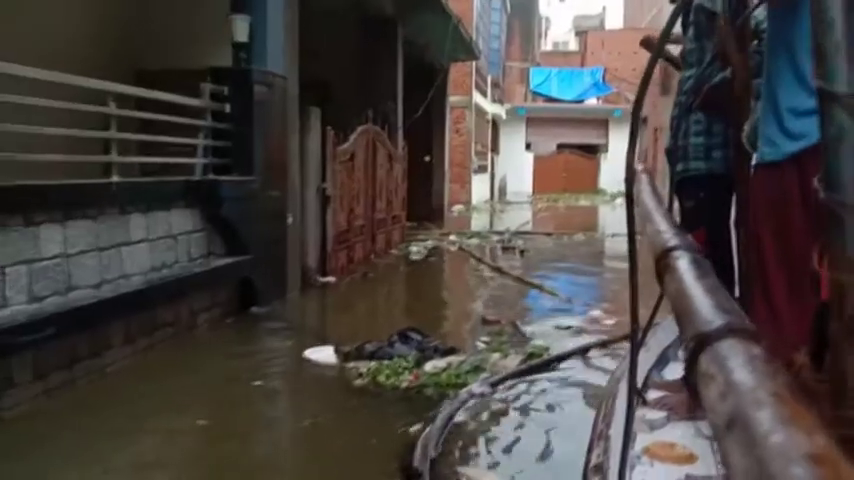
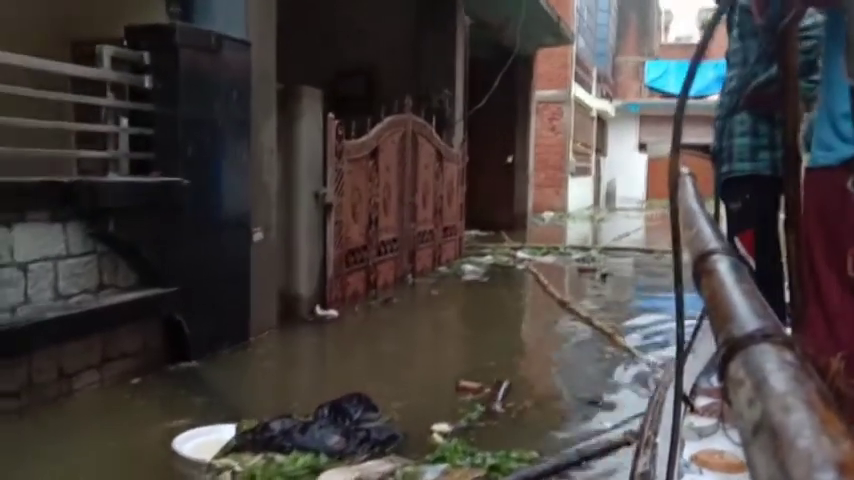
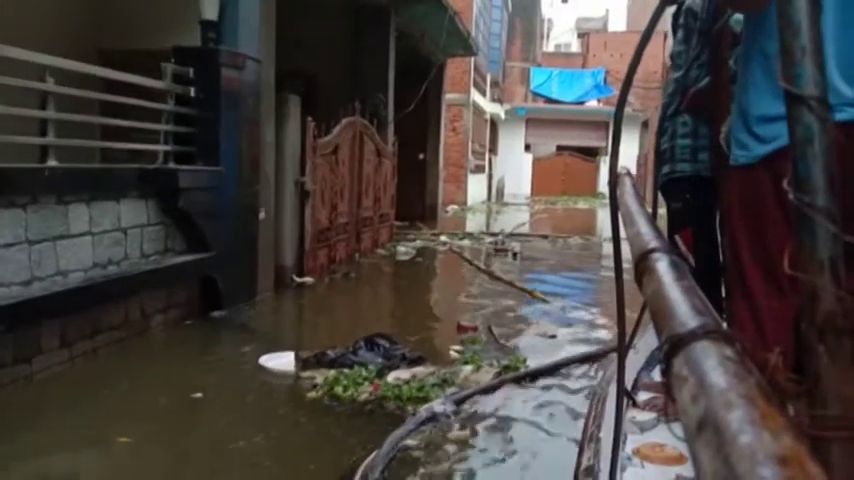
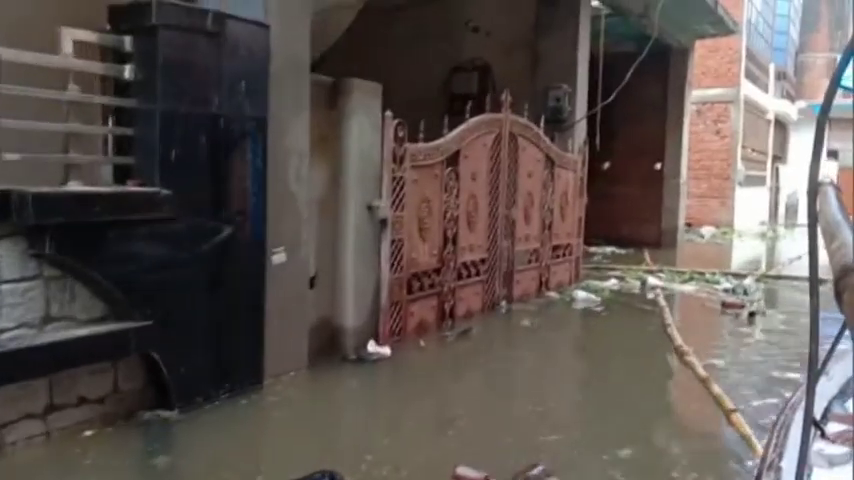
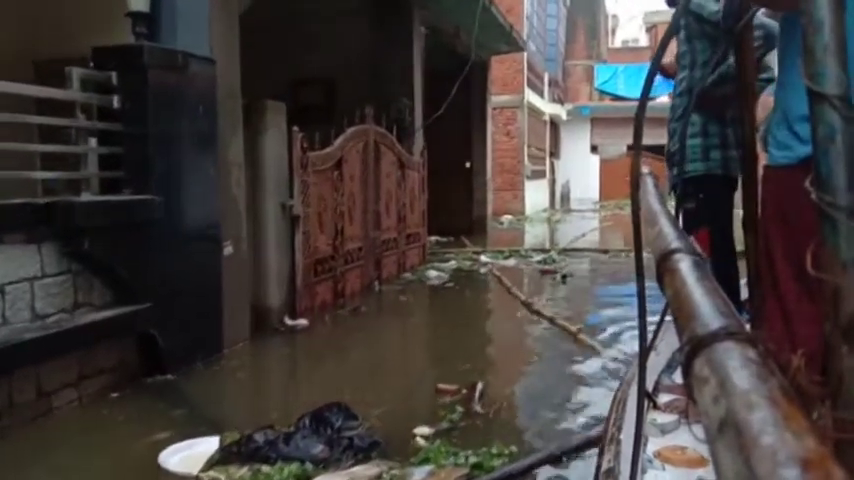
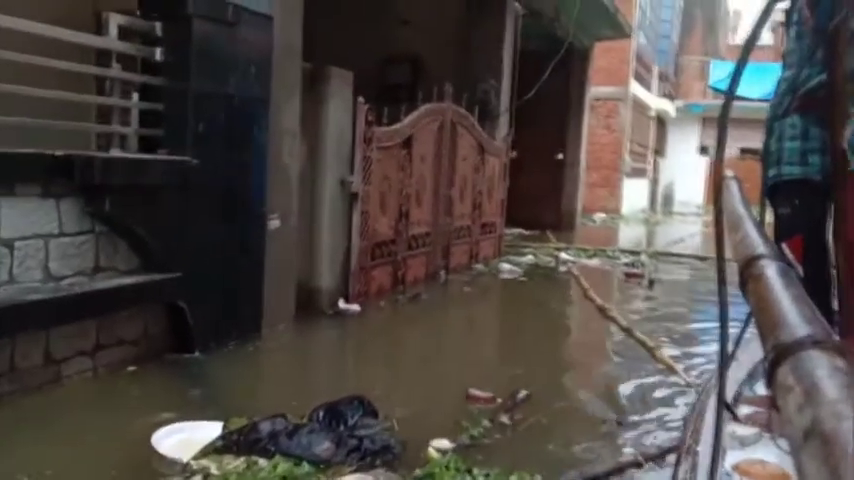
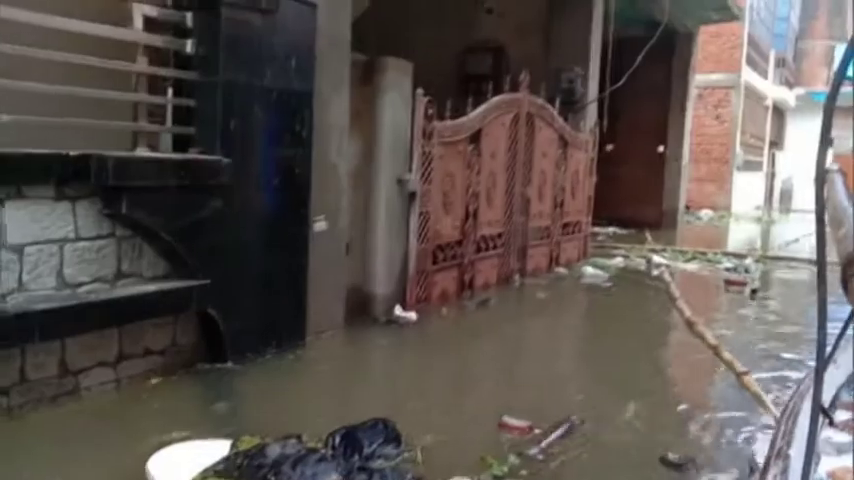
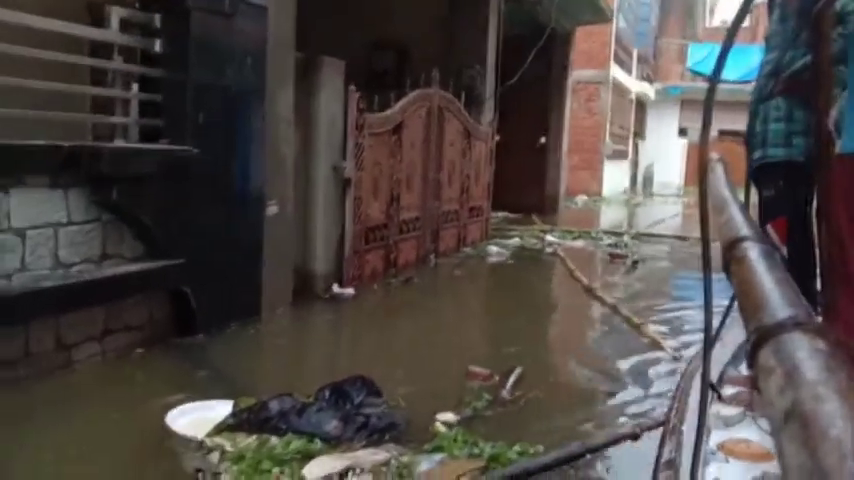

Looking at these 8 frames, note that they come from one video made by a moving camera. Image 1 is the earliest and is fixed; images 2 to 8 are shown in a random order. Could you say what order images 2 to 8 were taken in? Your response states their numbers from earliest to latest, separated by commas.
3, 5, 2, 8, 6, 7, 4
